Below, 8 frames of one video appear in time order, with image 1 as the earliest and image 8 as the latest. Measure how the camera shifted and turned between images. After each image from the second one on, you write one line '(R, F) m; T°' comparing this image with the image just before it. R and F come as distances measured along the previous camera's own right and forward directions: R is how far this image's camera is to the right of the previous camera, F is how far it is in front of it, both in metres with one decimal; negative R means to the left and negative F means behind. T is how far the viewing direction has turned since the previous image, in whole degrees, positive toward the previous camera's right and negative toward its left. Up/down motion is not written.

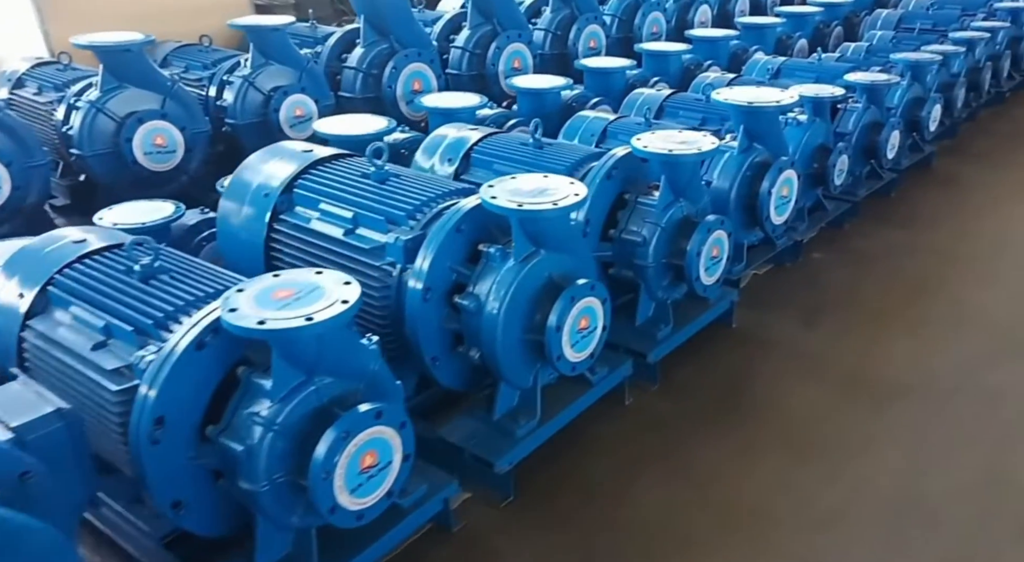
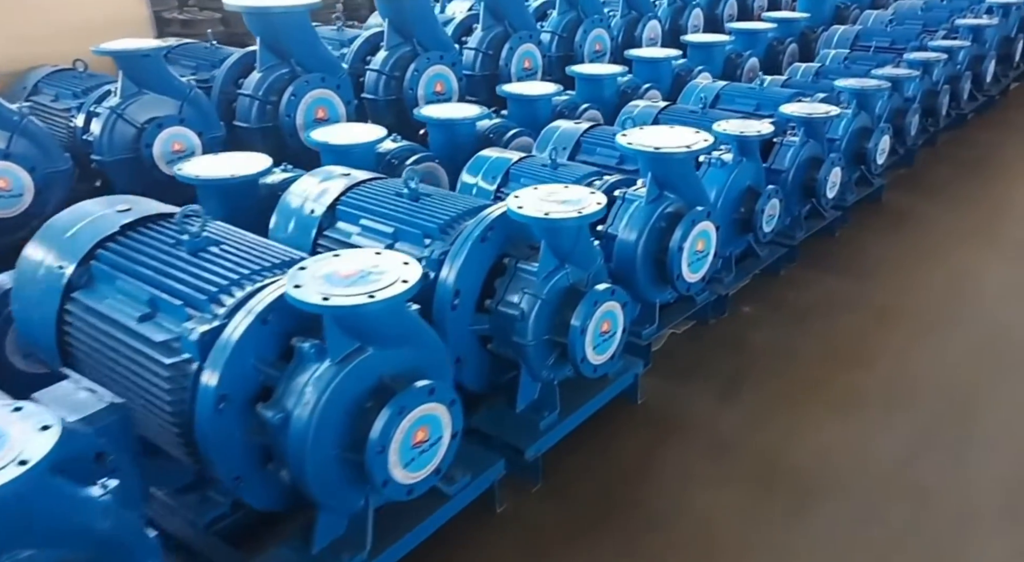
(+0.3, +0.3) m; +1°
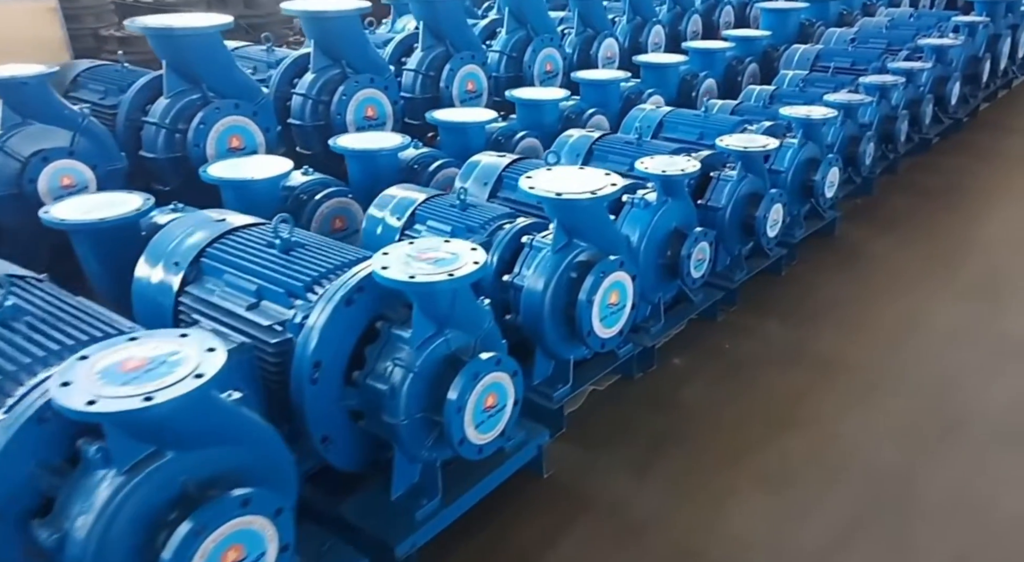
(+0.2, +0.2) m; +1°
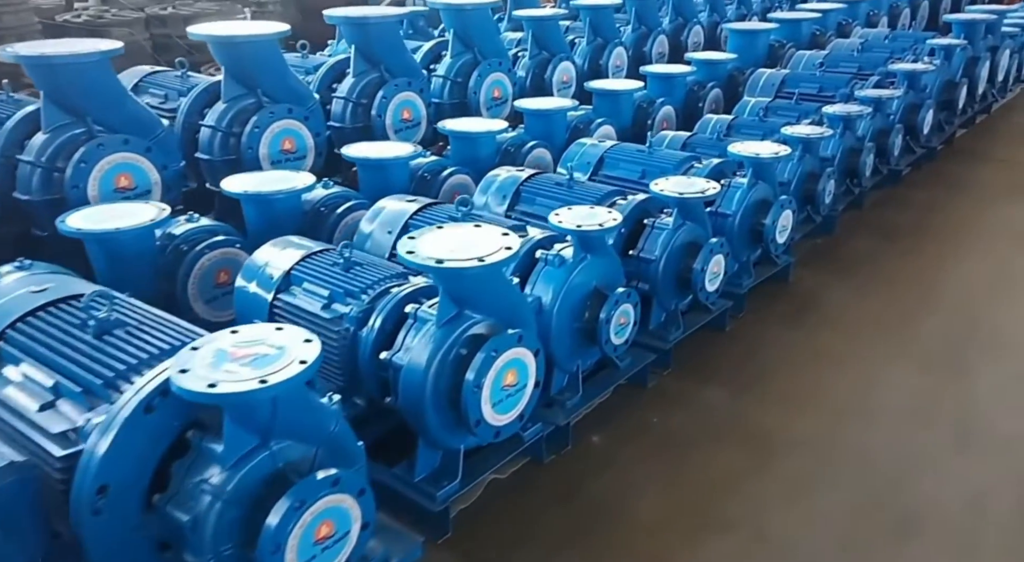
(+0.2, +0.3) m; +1°
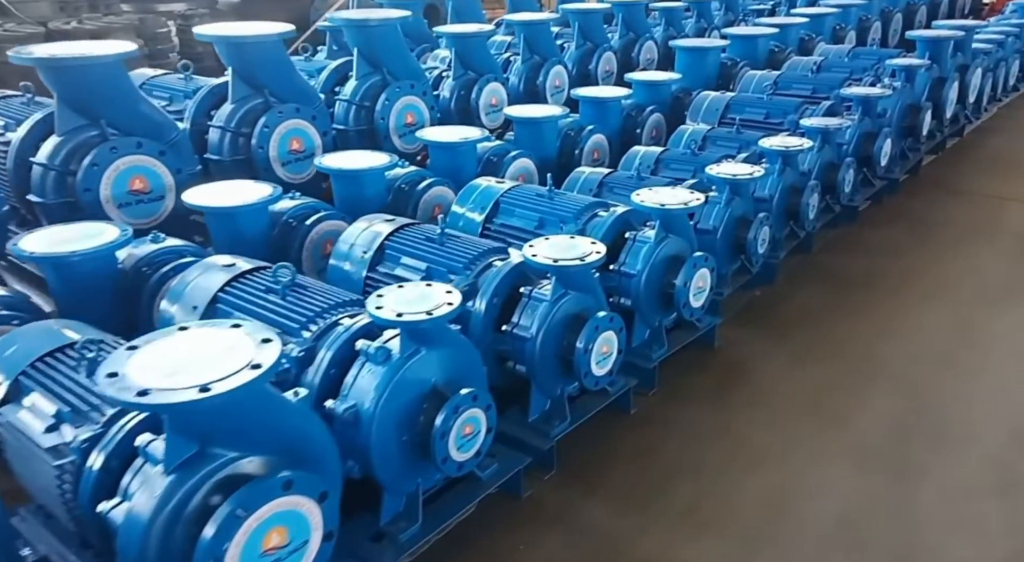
(+0.4, +0.4) m; +1°
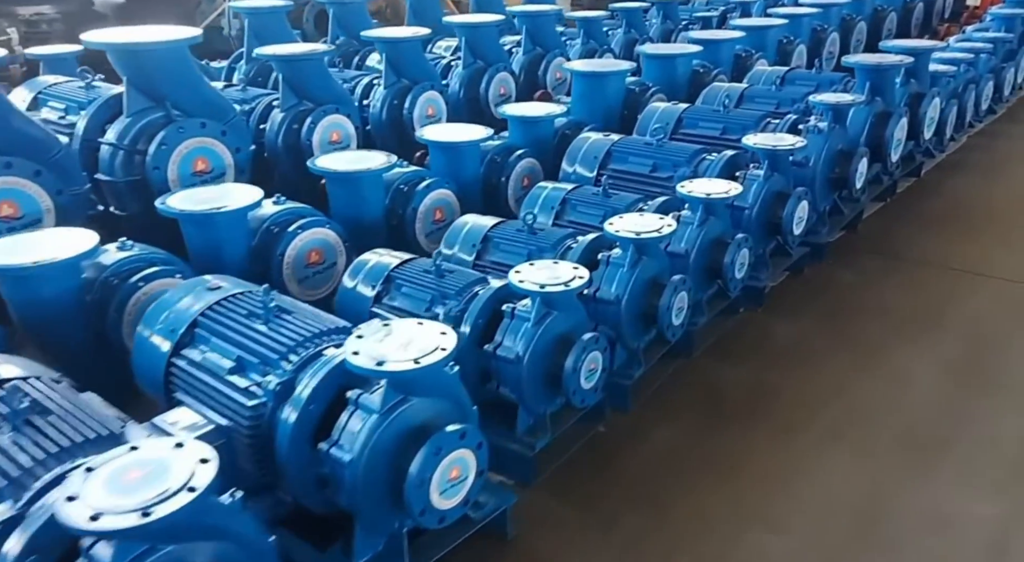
(+0.6, +0.8) m; +1°
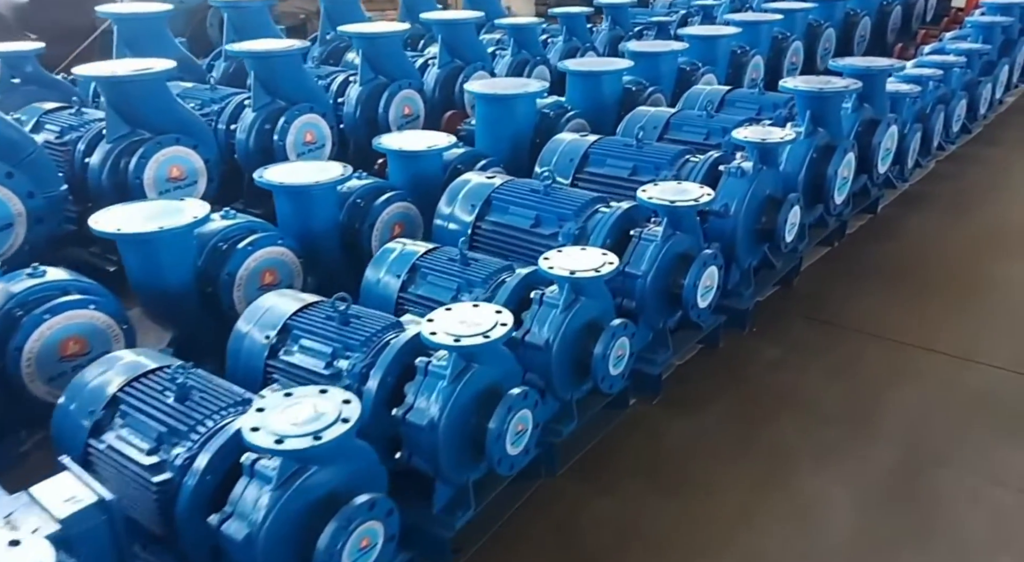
(+0.4, +0.5) m; +1°
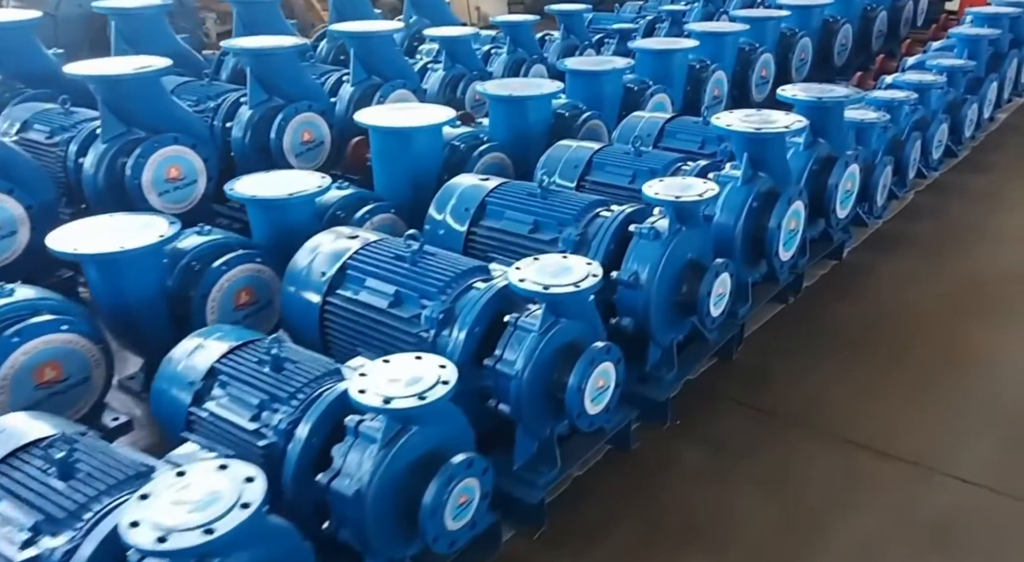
(+0.4, +0.5) m; 0°
